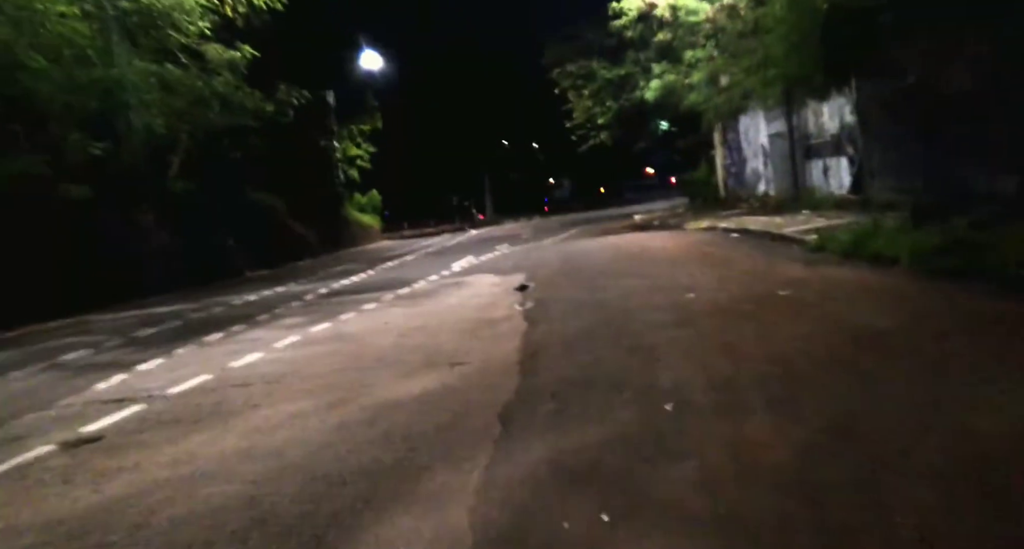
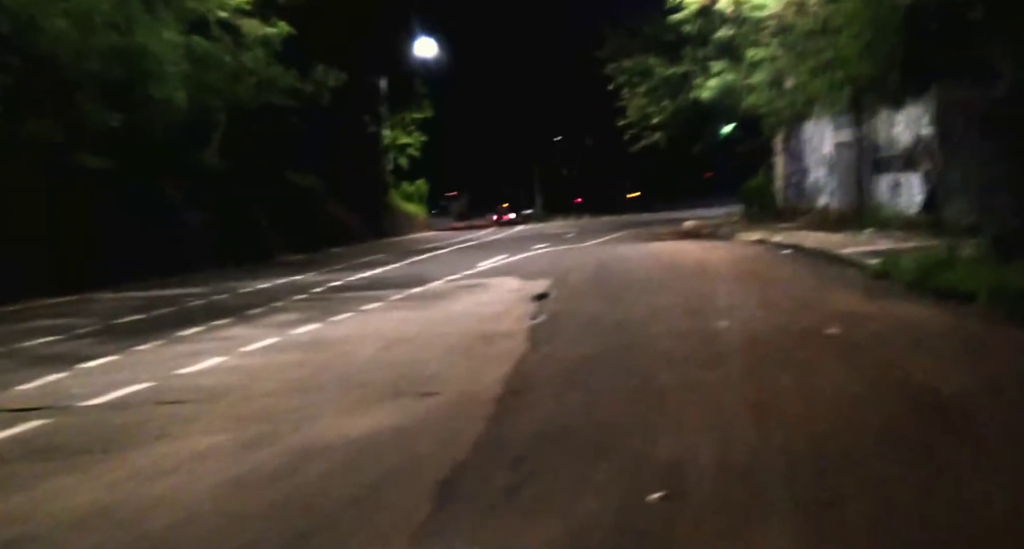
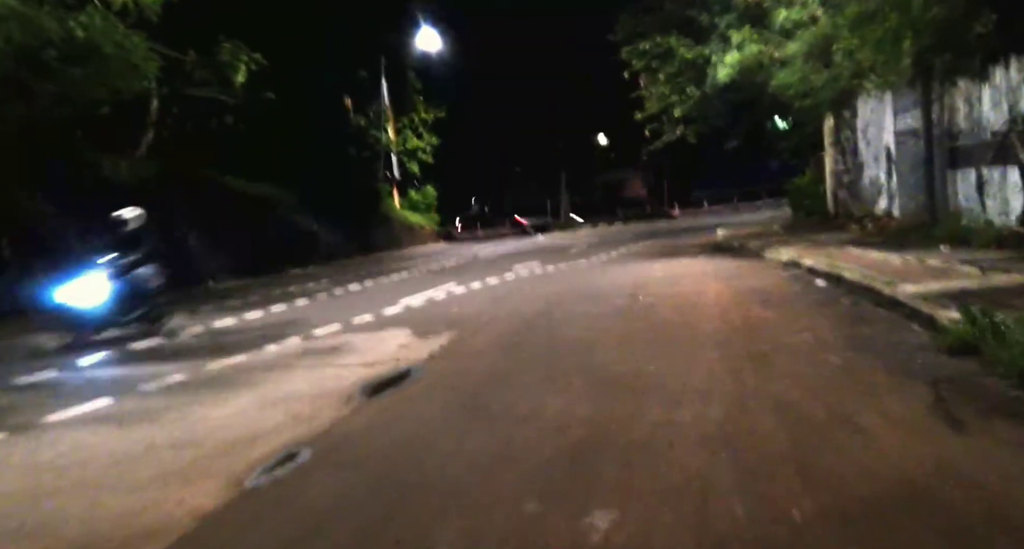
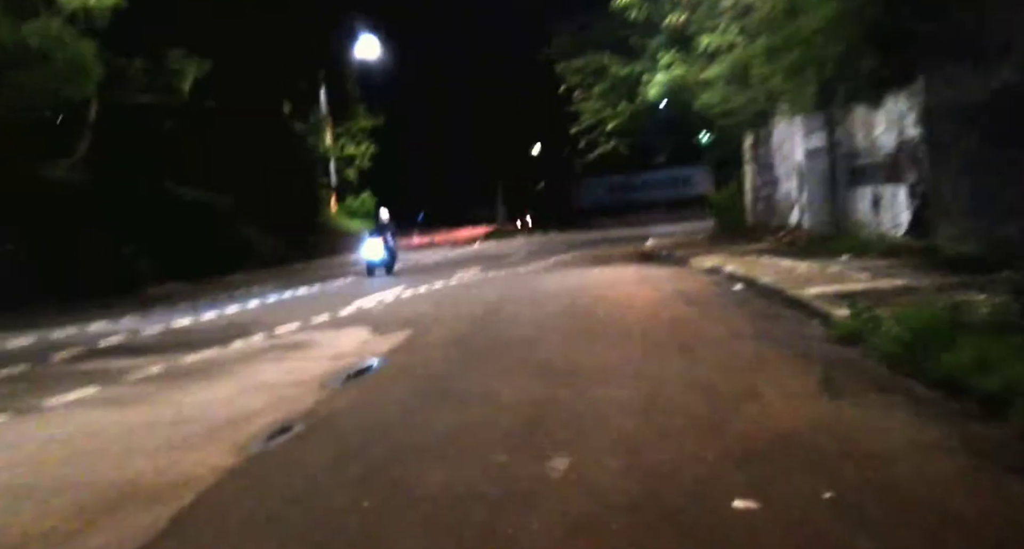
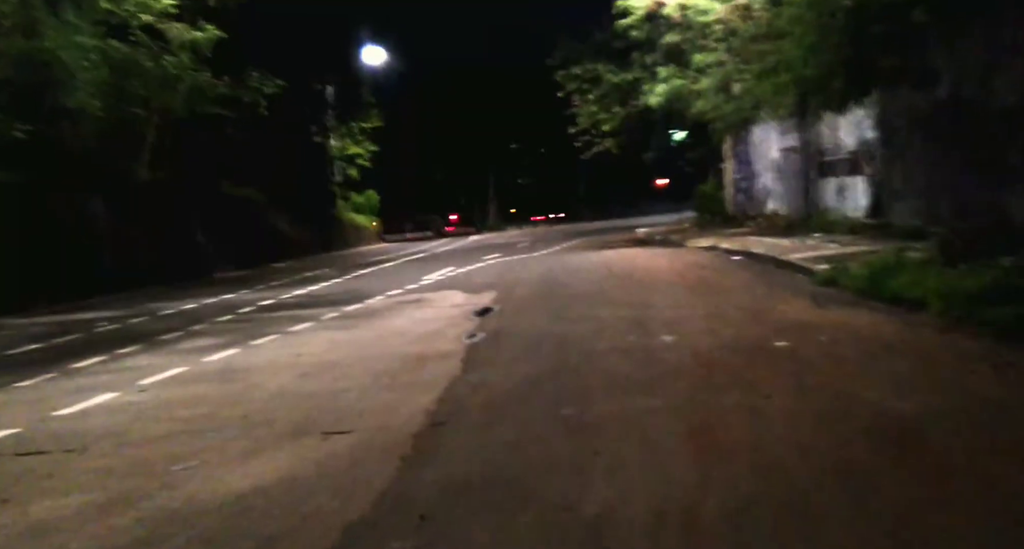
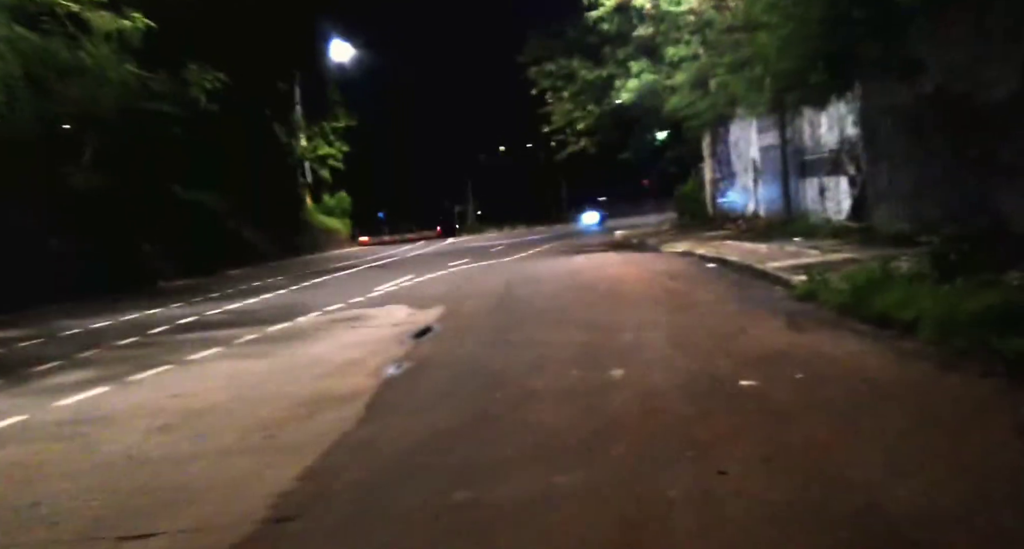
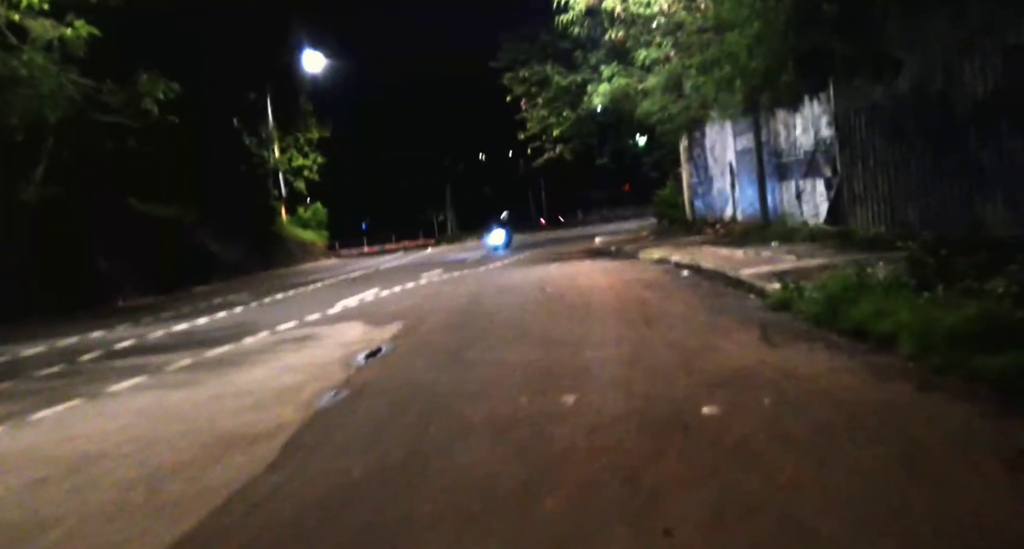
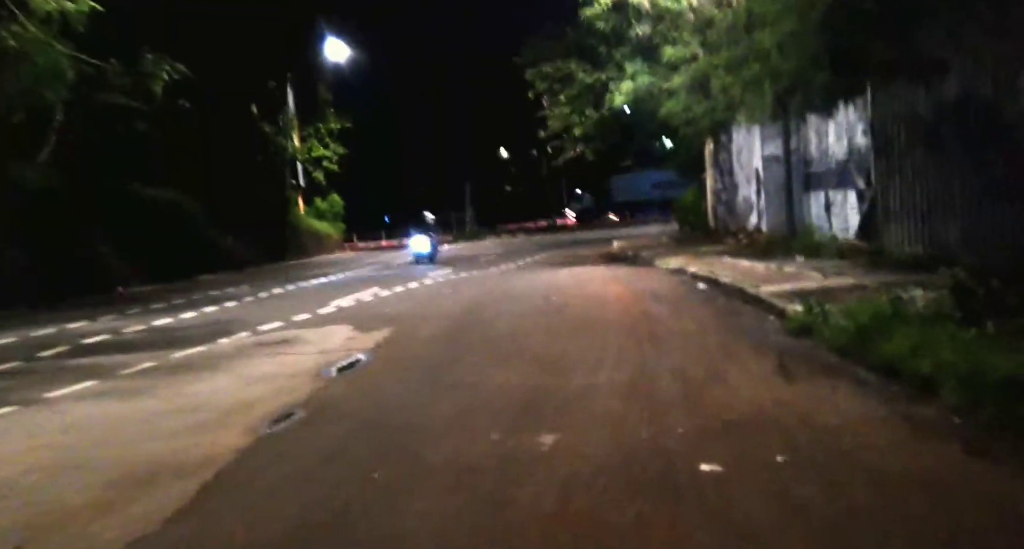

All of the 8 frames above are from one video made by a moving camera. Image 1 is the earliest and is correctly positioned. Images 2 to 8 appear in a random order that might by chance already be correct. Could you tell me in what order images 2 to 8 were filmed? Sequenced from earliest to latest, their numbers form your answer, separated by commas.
2, 5, 6, 7, 8, 4, 3
